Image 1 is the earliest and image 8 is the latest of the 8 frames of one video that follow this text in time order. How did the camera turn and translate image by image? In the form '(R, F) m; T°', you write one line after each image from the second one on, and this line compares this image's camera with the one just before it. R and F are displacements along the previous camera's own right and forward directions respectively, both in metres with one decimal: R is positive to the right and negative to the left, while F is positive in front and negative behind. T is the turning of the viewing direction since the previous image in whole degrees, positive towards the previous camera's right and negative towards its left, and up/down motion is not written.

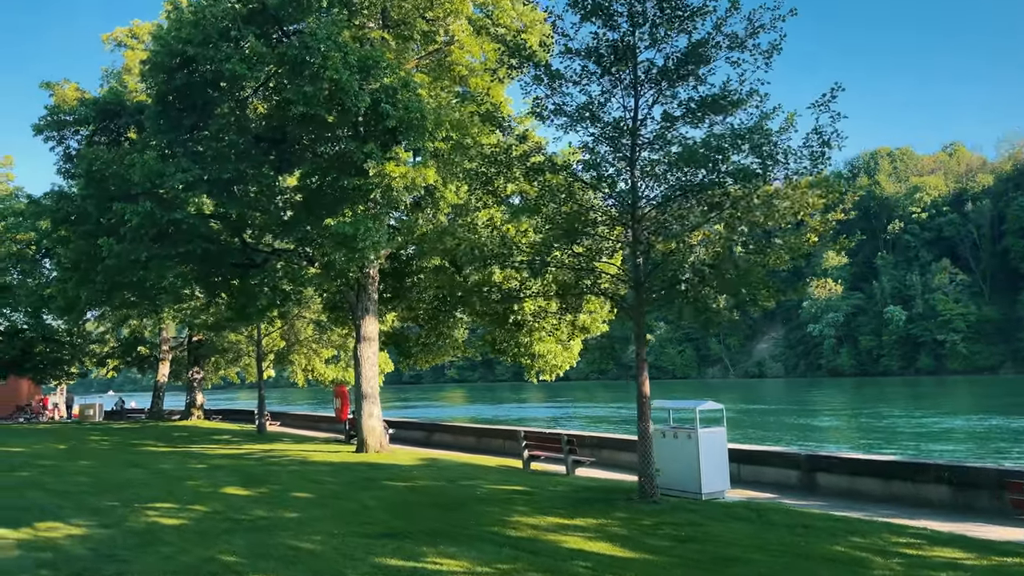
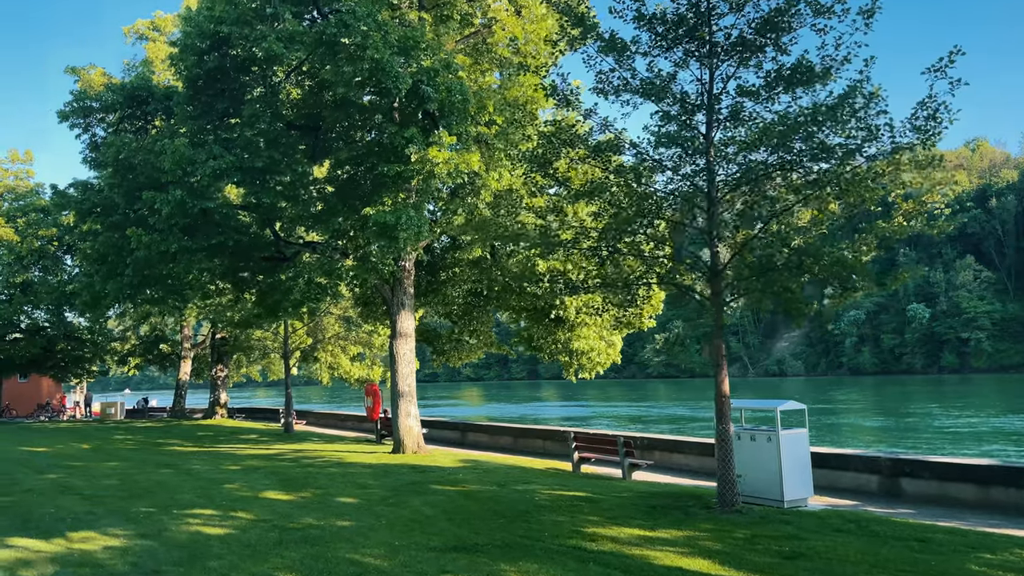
(-0.7, +0.9) m; -1°
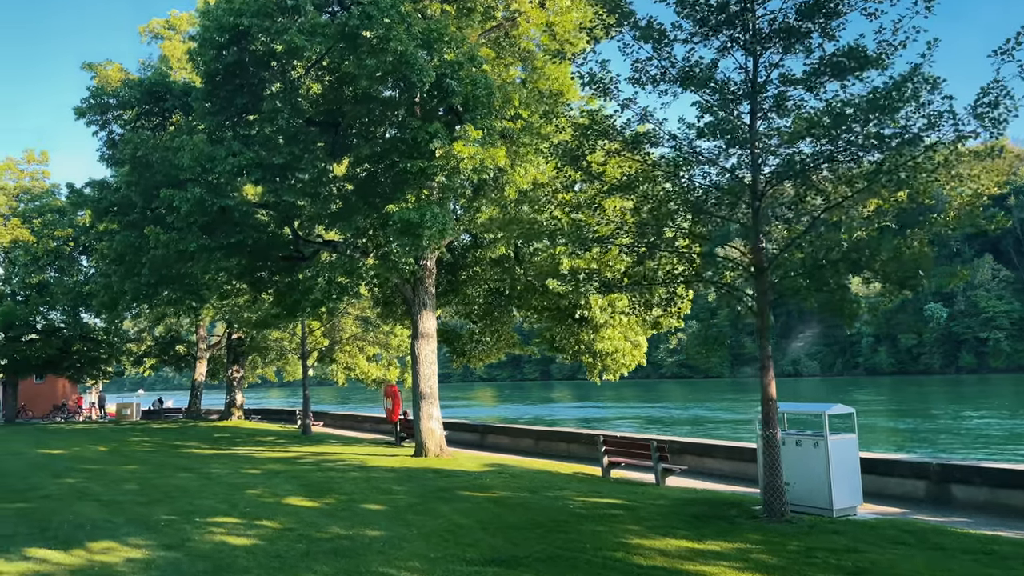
(-0.3, +0.5) m; -1°
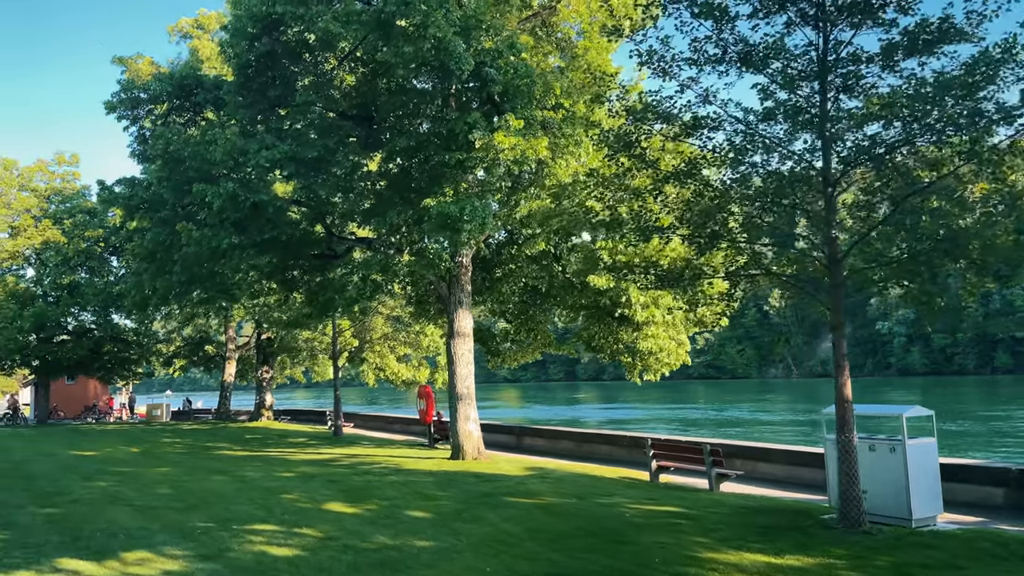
(-0.4, +0.6) m; -2°
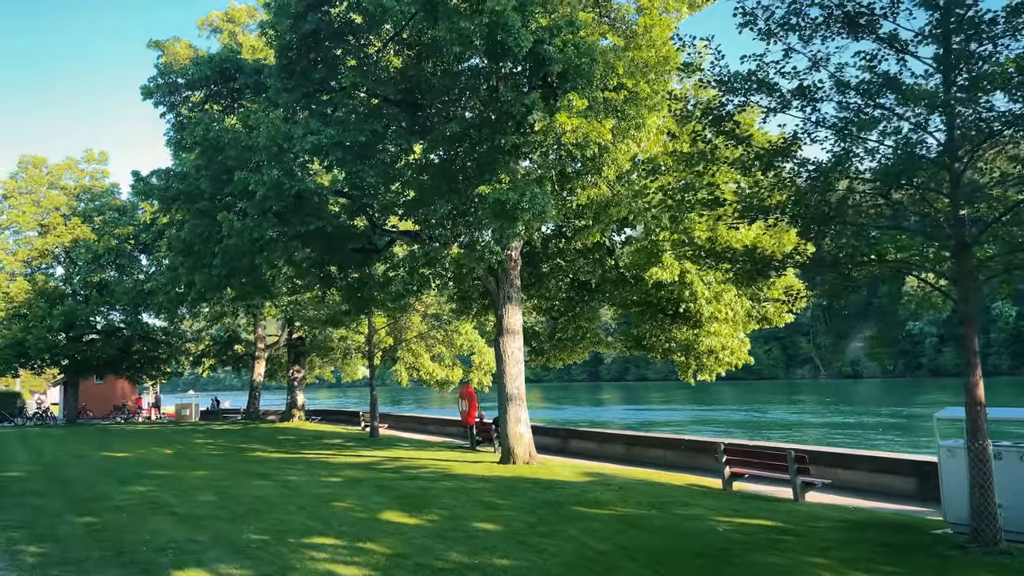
(-0.7, +0.9) m; -1°
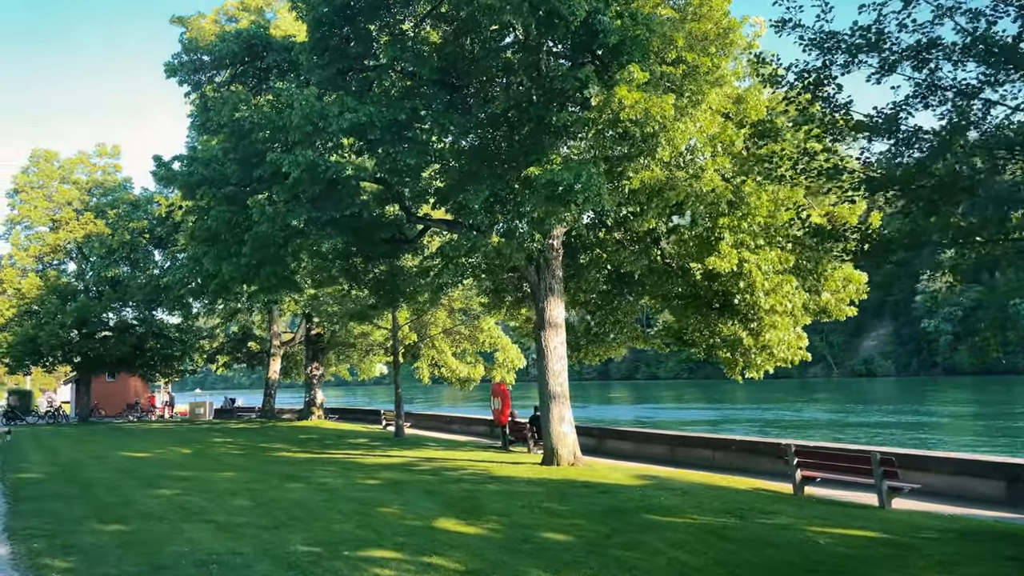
(-0.7, +1.0) m; 0°
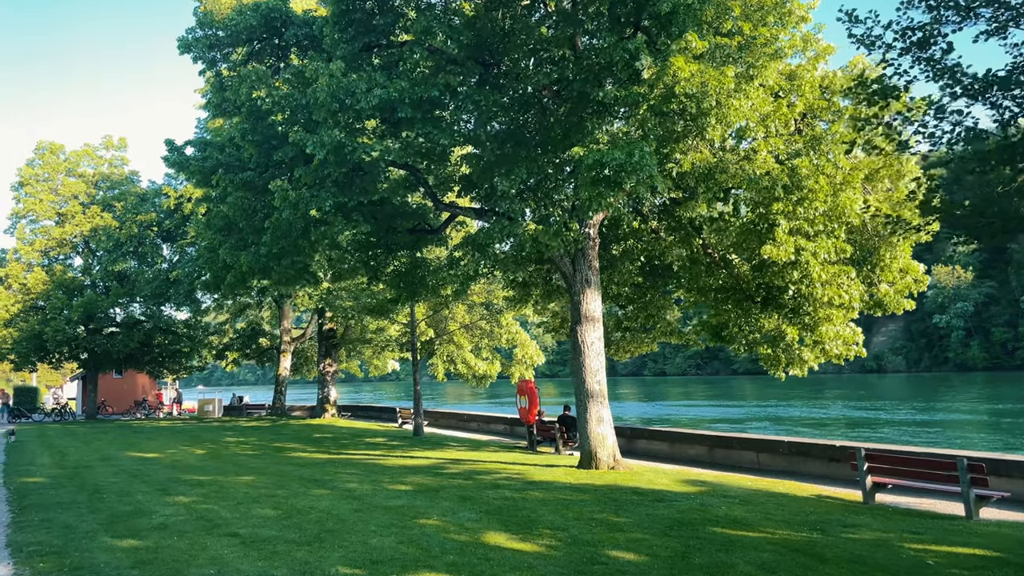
(-0.6, +1.0) m; 0°
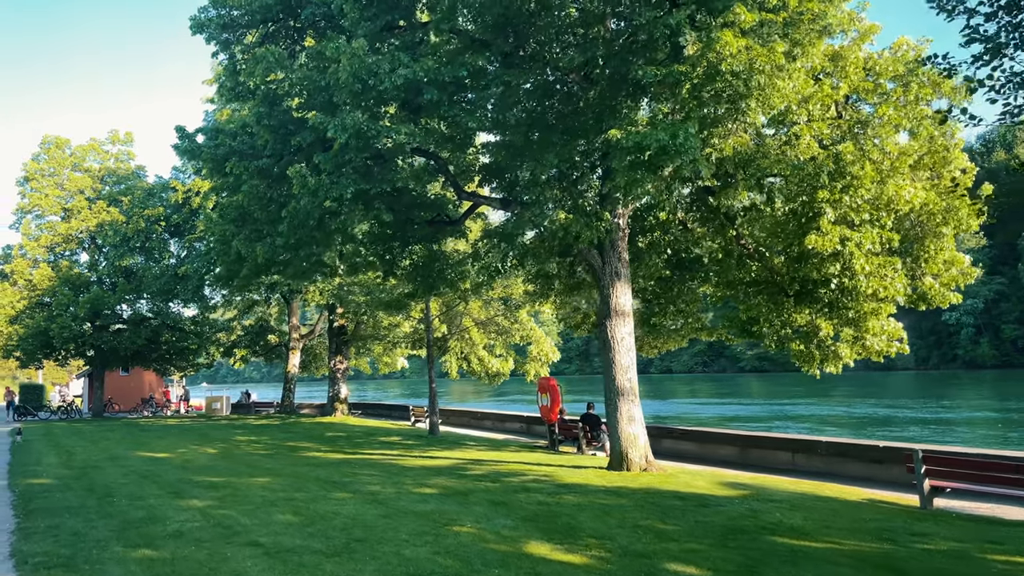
(-0.4, +0.7) m; 0°
